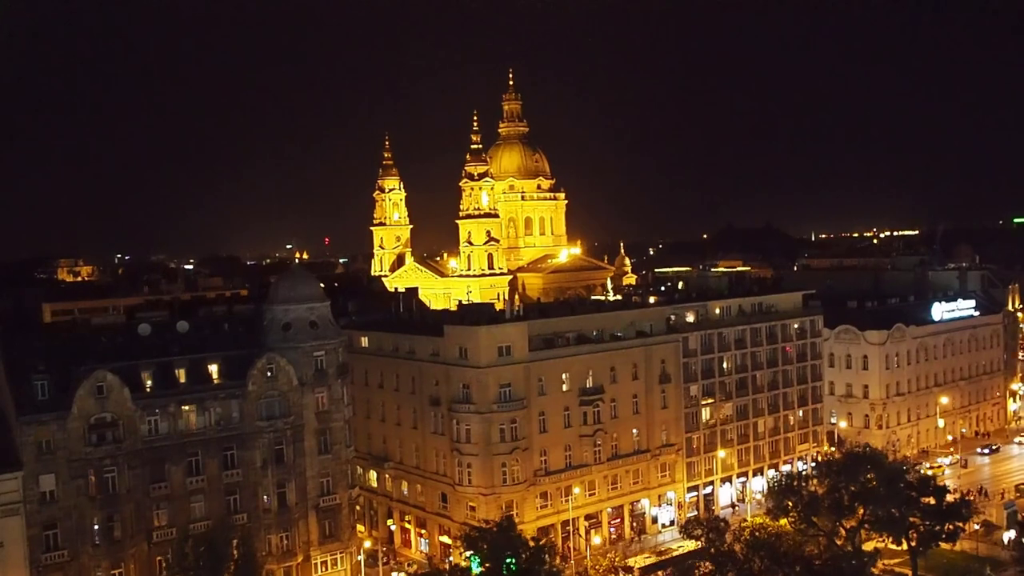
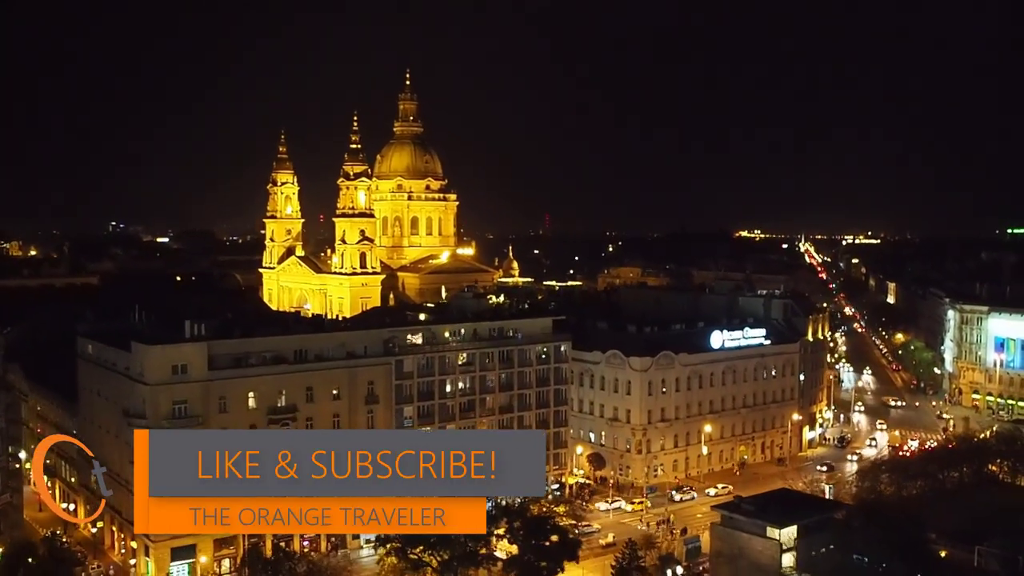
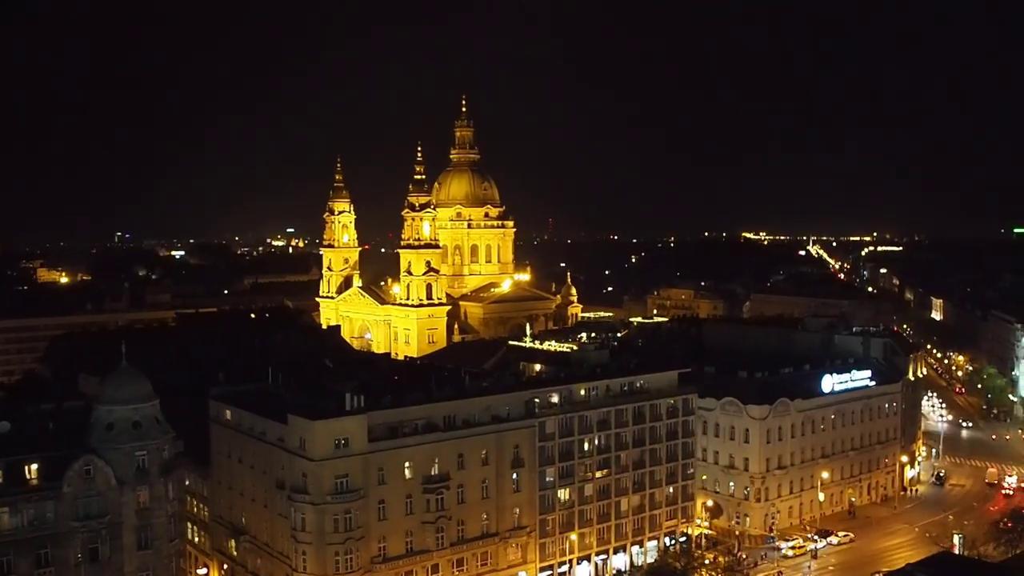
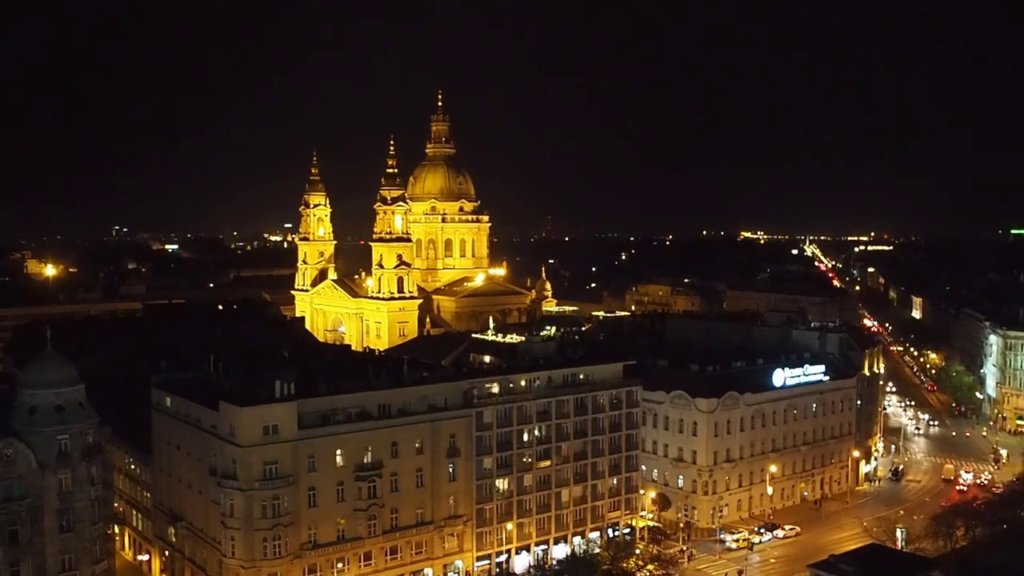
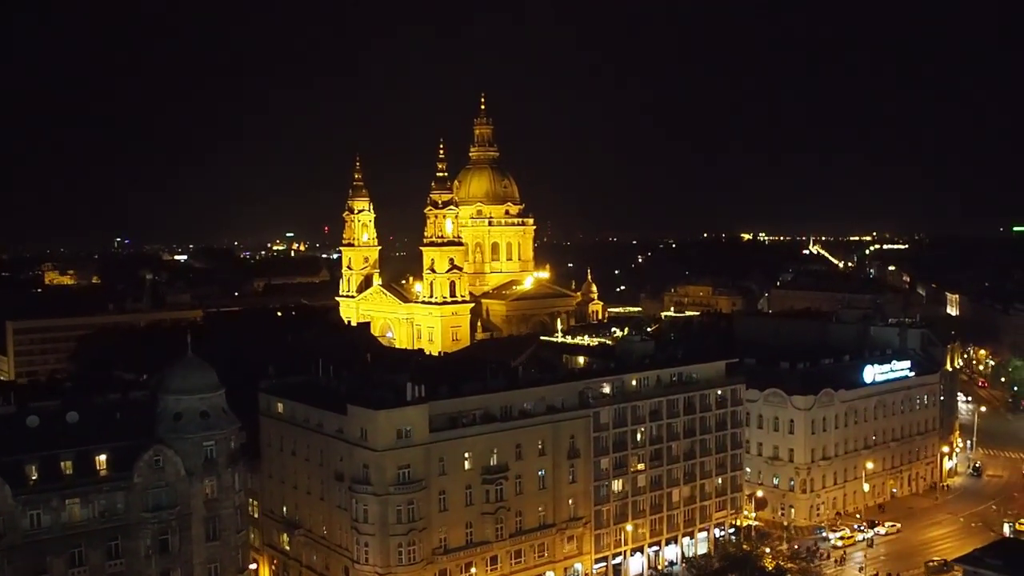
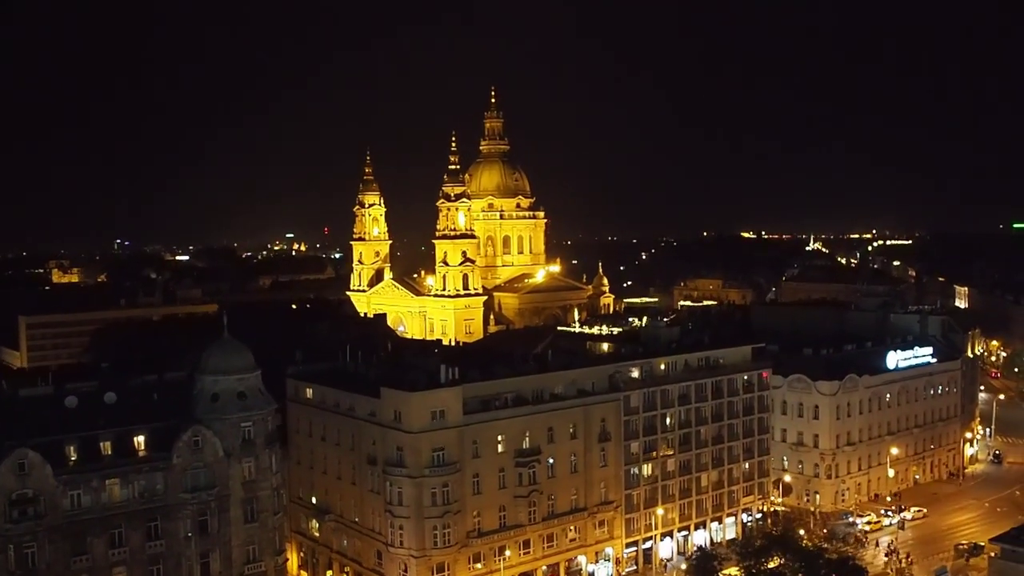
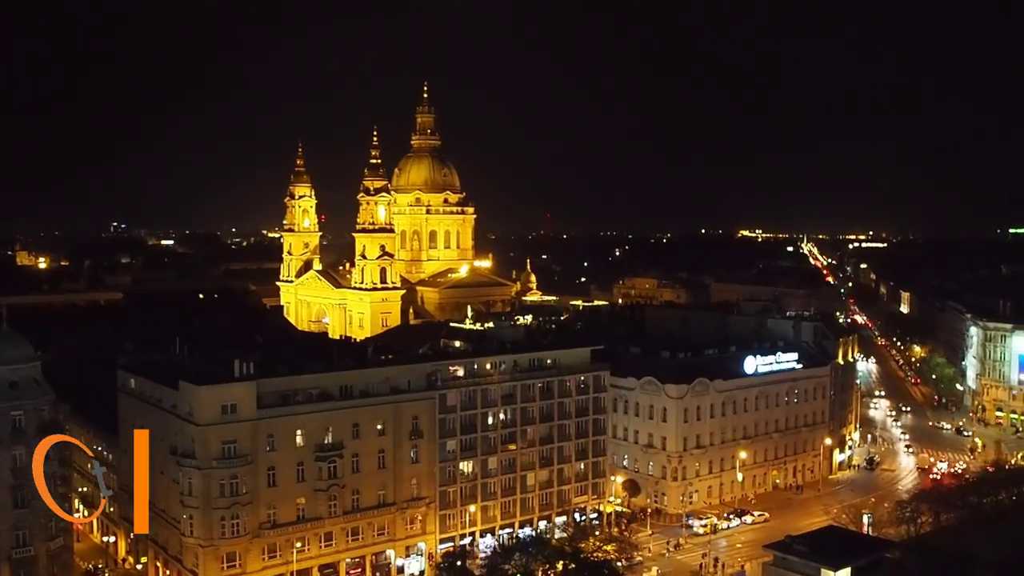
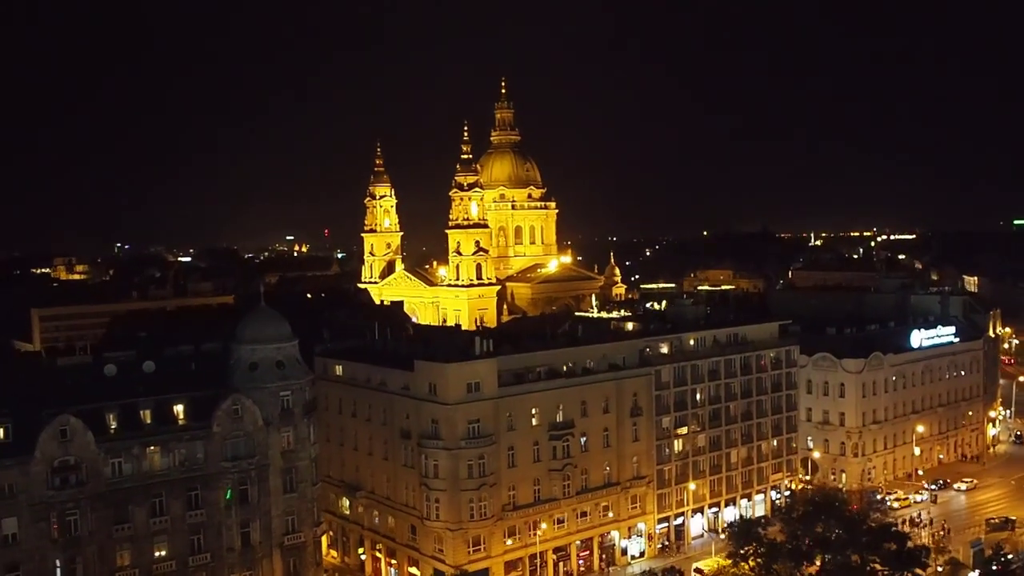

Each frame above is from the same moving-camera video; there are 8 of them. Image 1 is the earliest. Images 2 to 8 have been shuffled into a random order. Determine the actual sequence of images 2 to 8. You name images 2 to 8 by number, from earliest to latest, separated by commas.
8, 6, 5, 3, 4, 7, 2
